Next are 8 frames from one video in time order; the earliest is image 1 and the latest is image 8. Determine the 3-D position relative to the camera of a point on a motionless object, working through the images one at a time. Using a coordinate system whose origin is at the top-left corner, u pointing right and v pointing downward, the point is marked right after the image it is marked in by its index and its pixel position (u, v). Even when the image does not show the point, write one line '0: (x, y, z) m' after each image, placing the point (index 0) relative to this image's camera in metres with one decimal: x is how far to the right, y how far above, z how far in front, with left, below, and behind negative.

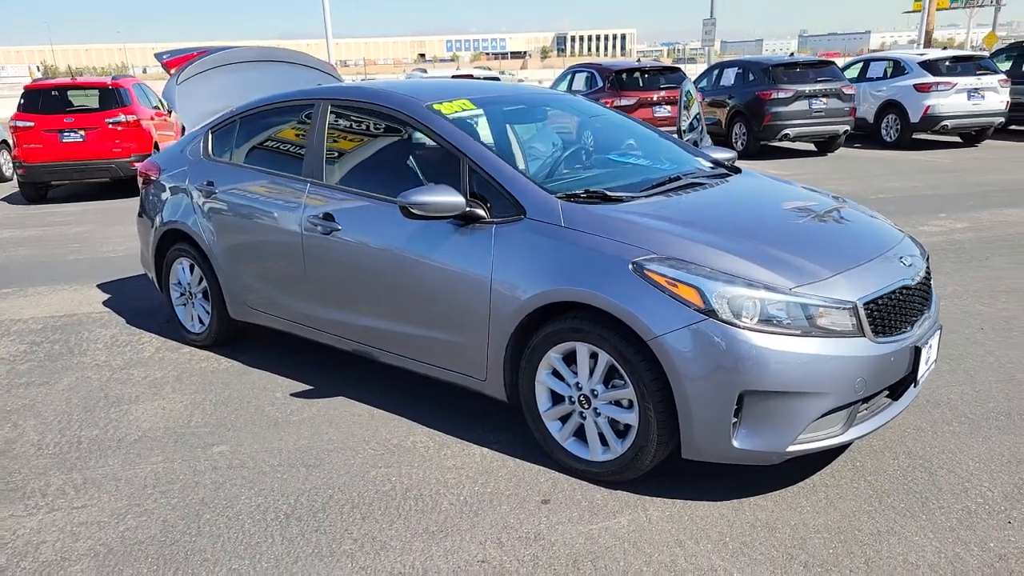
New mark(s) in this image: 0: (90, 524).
0: (-1.7, -1.0, +3.1) m
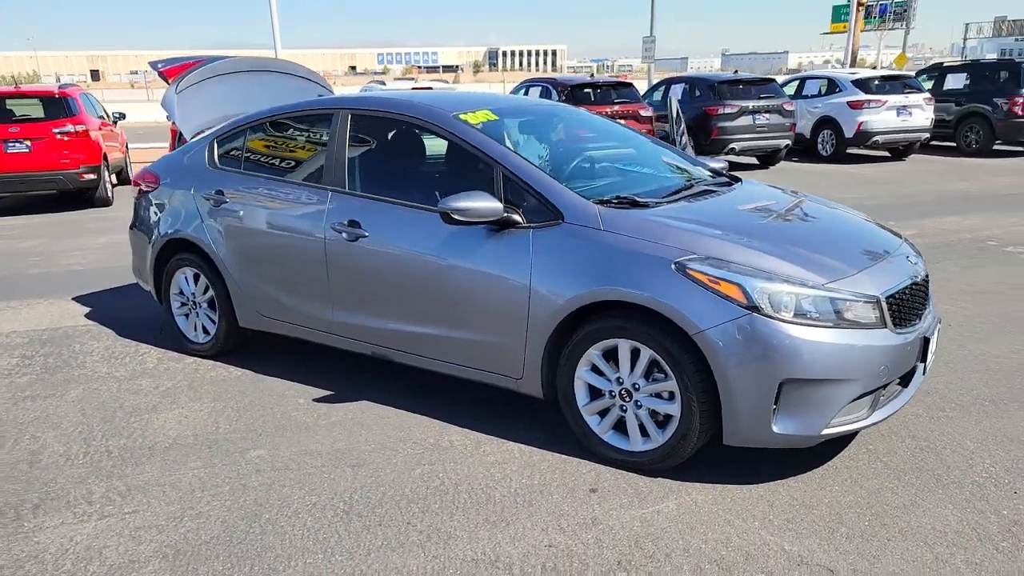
0: (-1.5, -1.0, +3.1) m
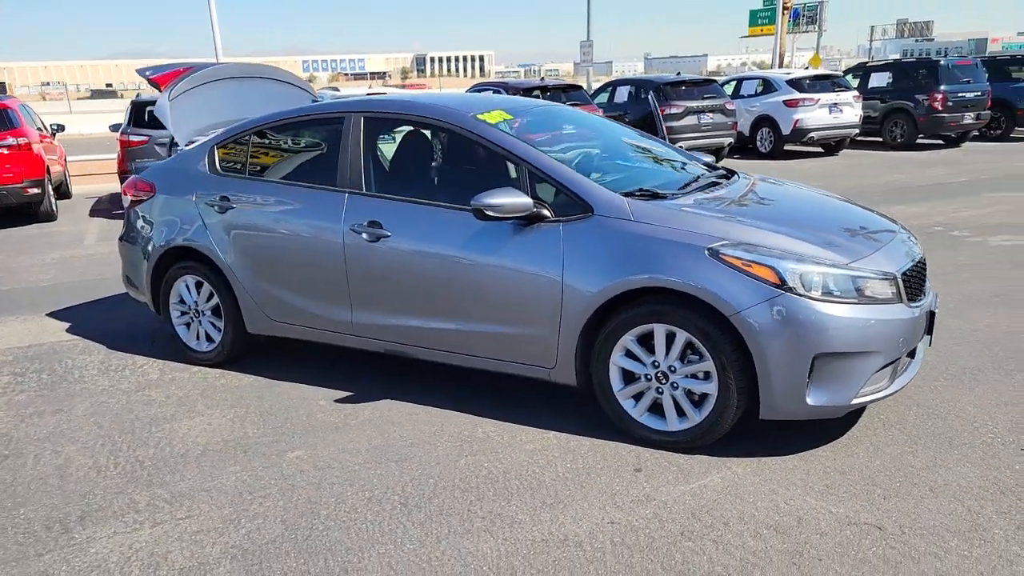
0: (-1.3, -1.0, +3.1) m
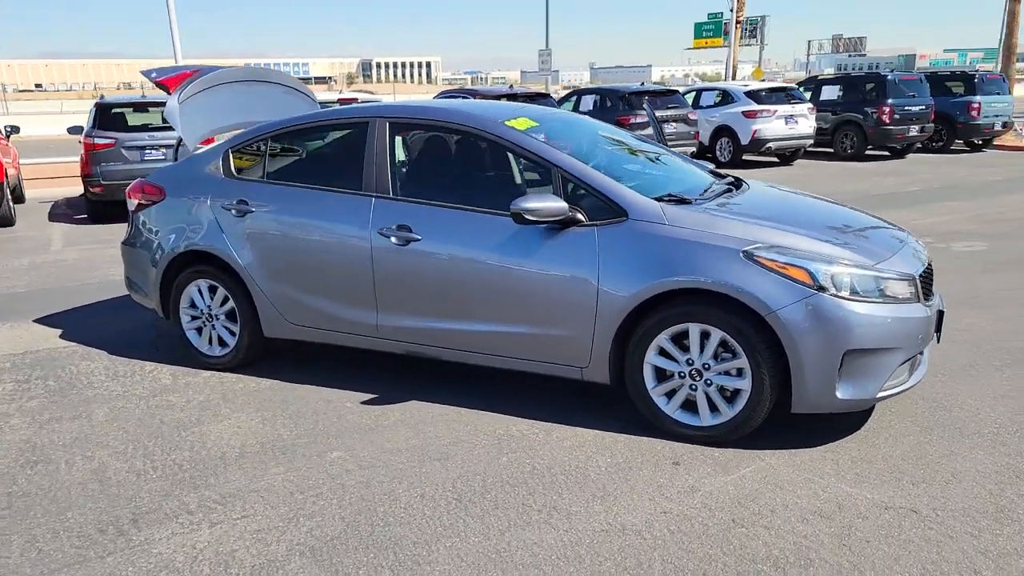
0: (-1.0, -1.0, +3.2) m
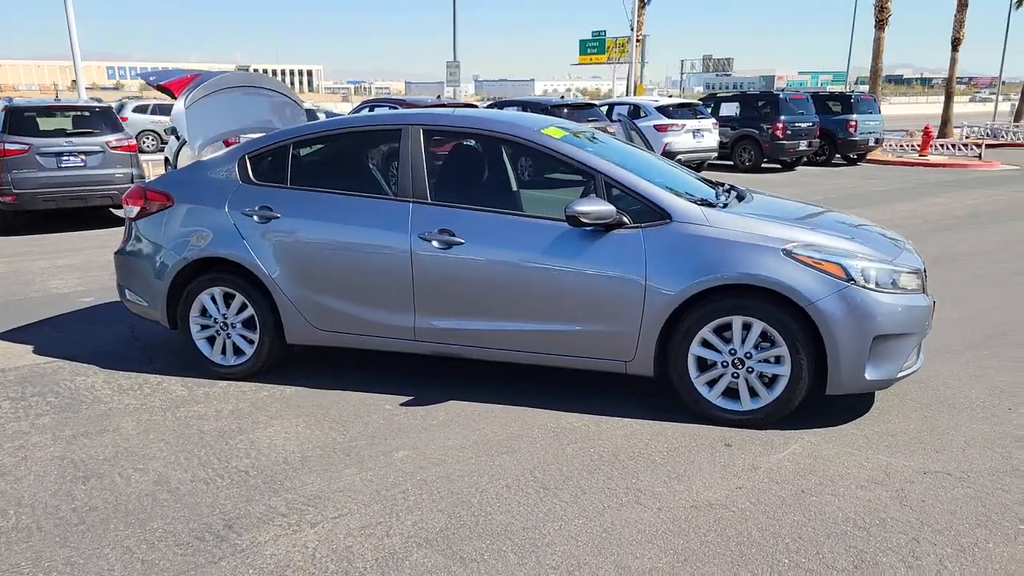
0: (-0.6, -1.0, +3.2) m
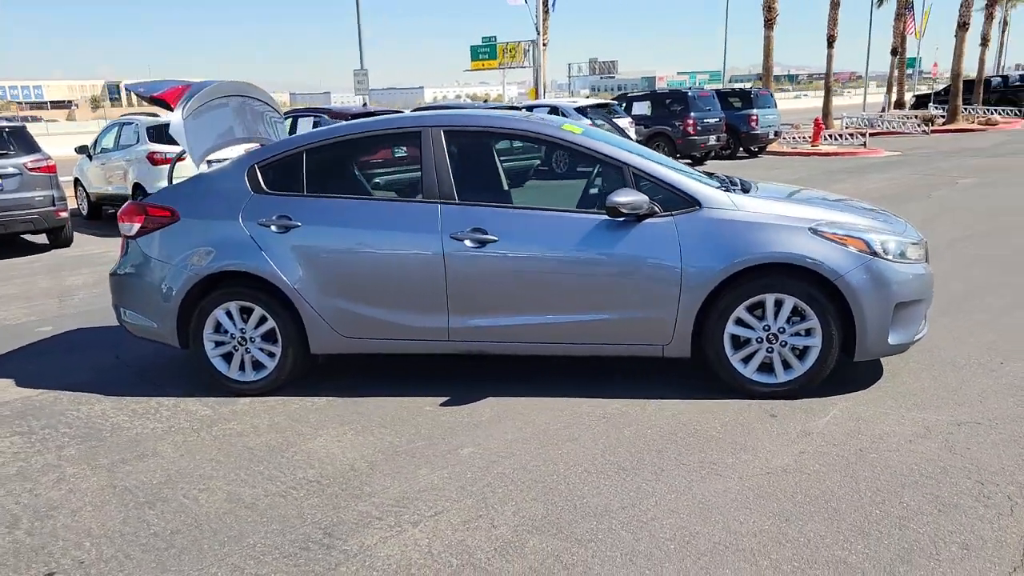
0: (-0.2, -1.0, +3.2) m
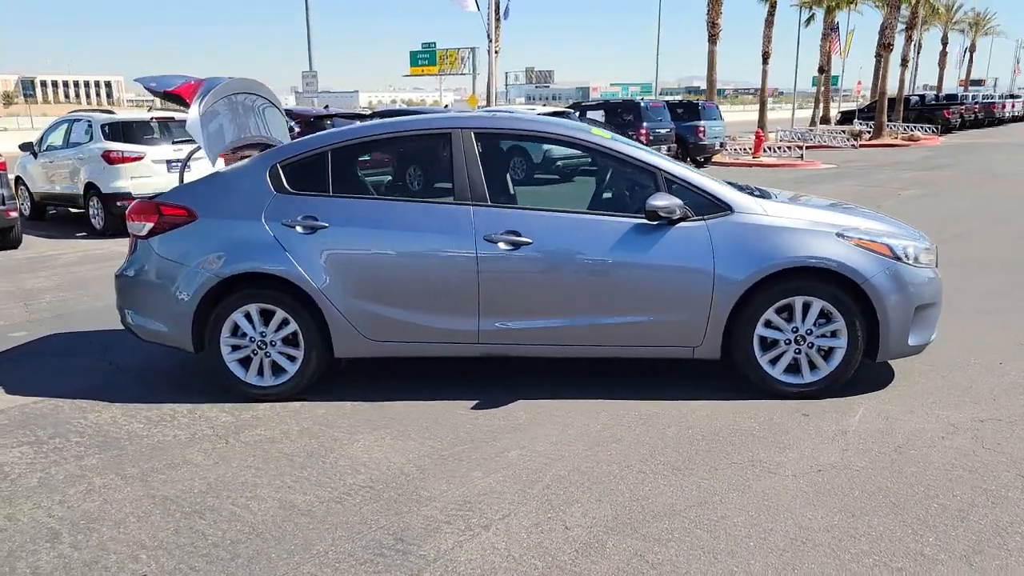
0: (+0.1, -1.0, +3.2) m
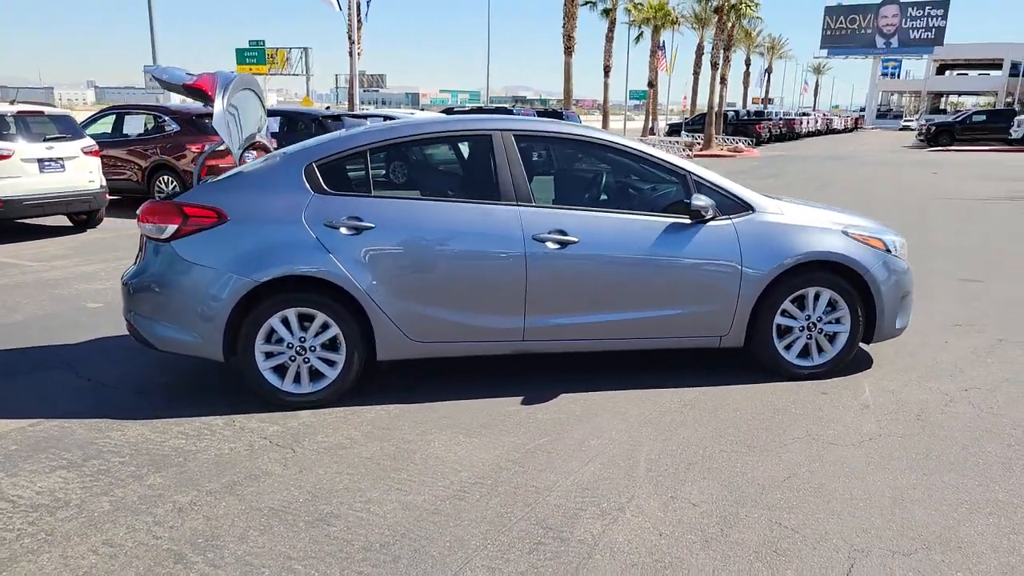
0: (+0.7, -1.0, +3.4) m
